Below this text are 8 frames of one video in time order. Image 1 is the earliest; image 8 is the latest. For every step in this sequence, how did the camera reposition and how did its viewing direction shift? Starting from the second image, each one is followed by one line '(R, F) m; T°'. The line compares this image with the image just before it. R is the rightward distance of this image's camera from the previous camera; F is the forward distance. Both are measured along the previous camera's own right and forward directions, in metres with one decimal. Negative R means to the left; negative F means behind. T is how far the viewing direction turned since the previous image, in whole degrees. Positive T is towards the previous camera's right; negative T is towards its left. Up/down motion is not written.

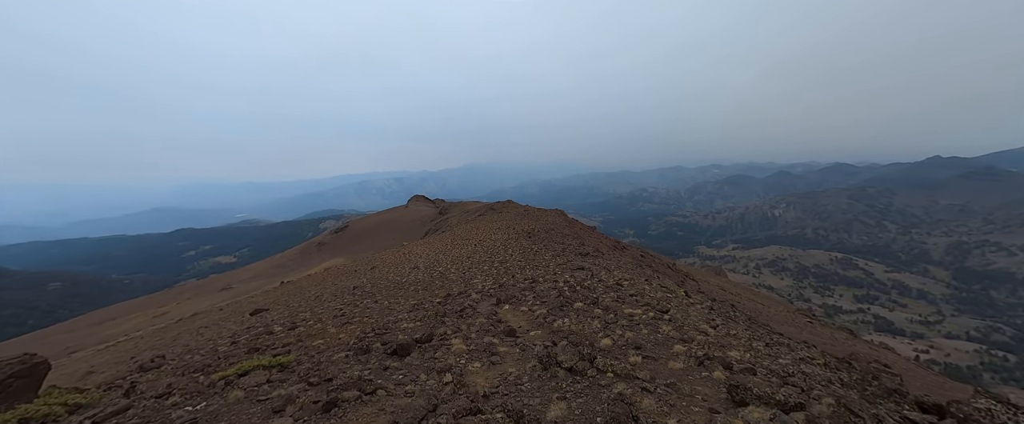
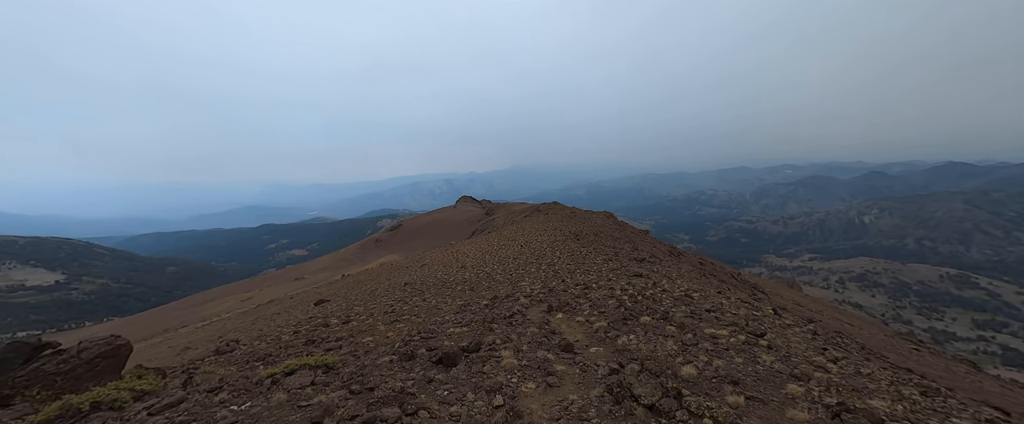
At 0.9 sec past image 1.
(-0.1, +0.6) m; -8°
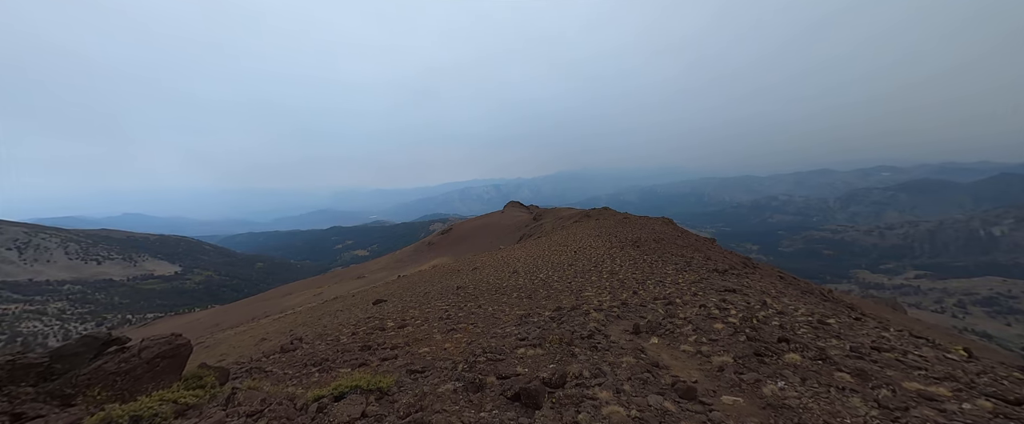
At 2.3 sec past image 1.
(-0.6, +1.1) m; -8°
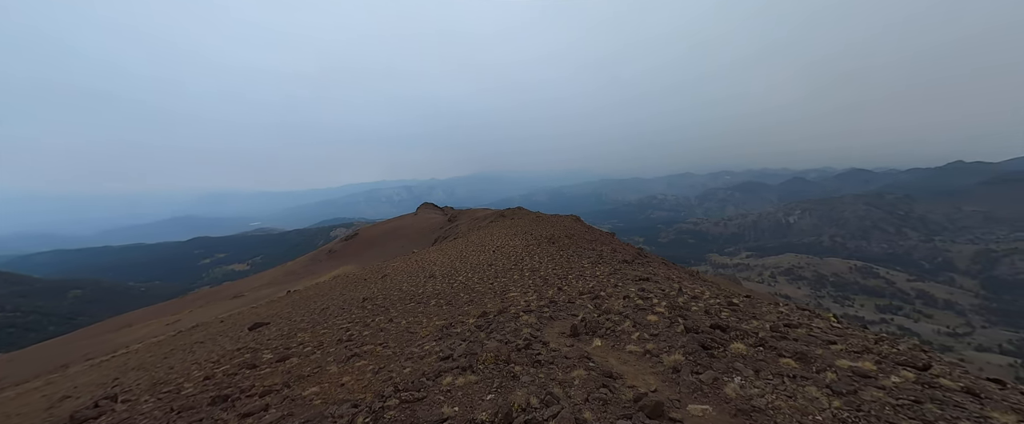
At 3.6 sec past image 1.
(-0.2, +1.1) m; +15°
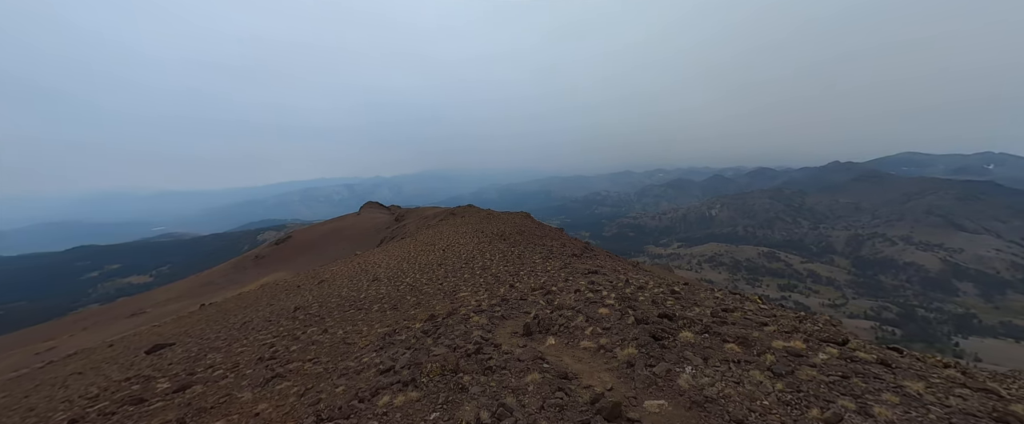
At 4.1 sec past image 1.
(+0.1, +0.4) m; +8°
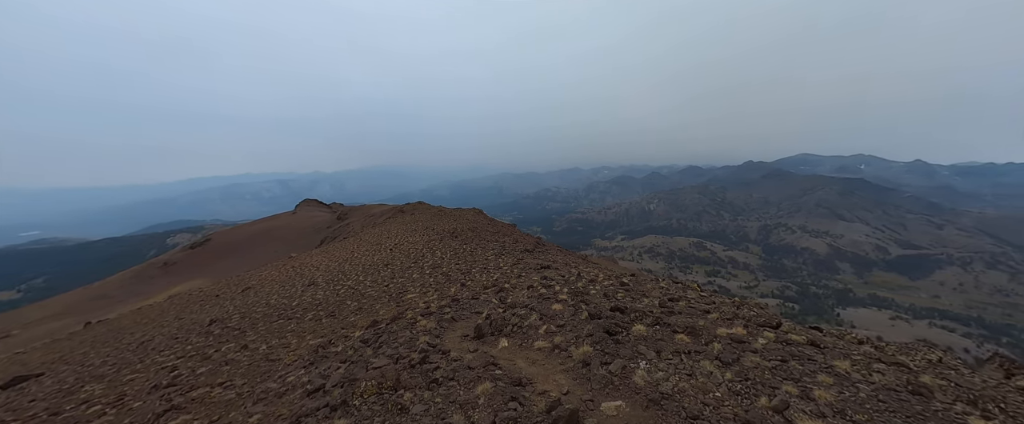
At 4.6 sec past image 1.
(0.0, +0.4) m; +8°
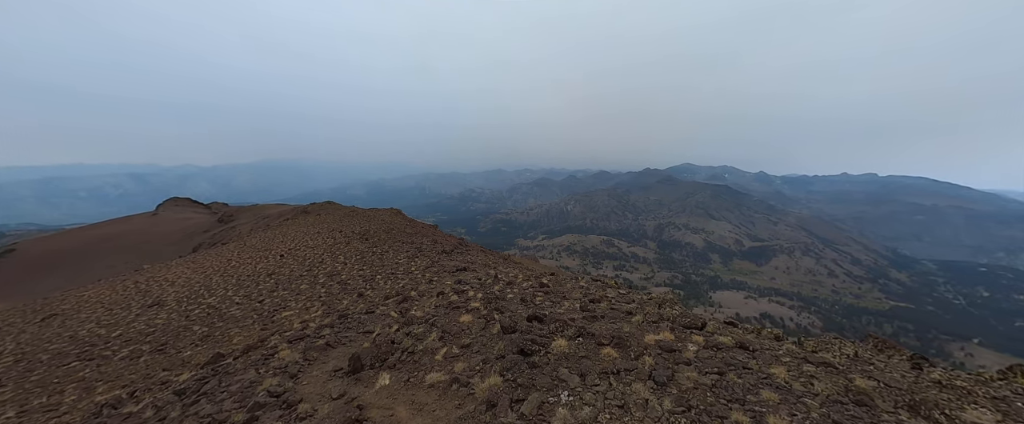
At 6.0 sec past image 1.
(+0.4, +1.2) m; +13°
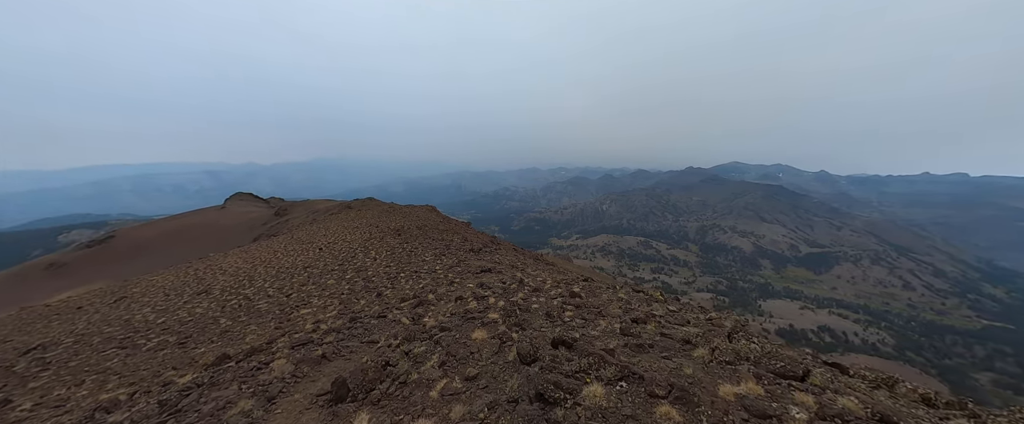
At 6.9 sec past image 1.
(+0.2, +1.2) m; -6°
